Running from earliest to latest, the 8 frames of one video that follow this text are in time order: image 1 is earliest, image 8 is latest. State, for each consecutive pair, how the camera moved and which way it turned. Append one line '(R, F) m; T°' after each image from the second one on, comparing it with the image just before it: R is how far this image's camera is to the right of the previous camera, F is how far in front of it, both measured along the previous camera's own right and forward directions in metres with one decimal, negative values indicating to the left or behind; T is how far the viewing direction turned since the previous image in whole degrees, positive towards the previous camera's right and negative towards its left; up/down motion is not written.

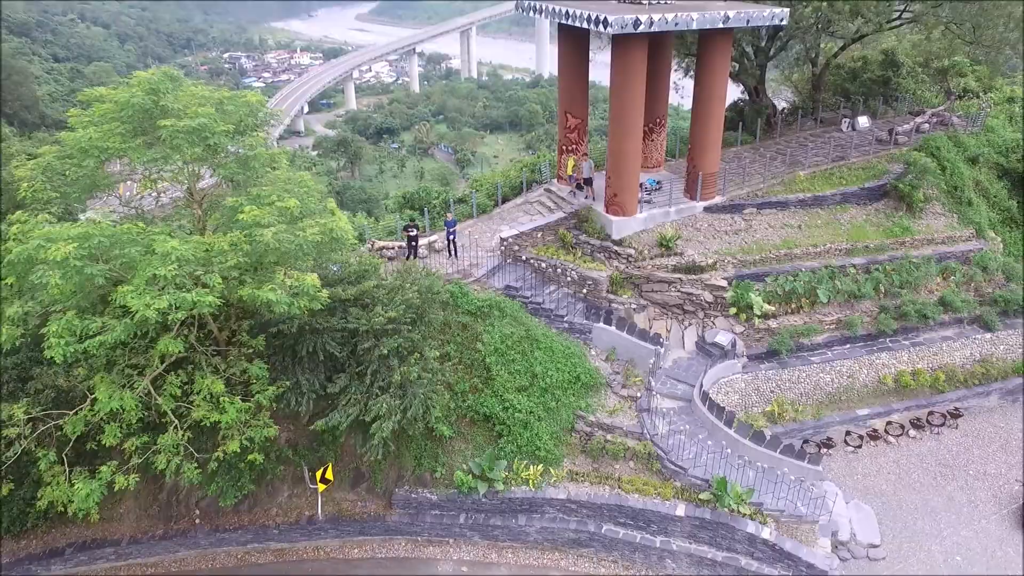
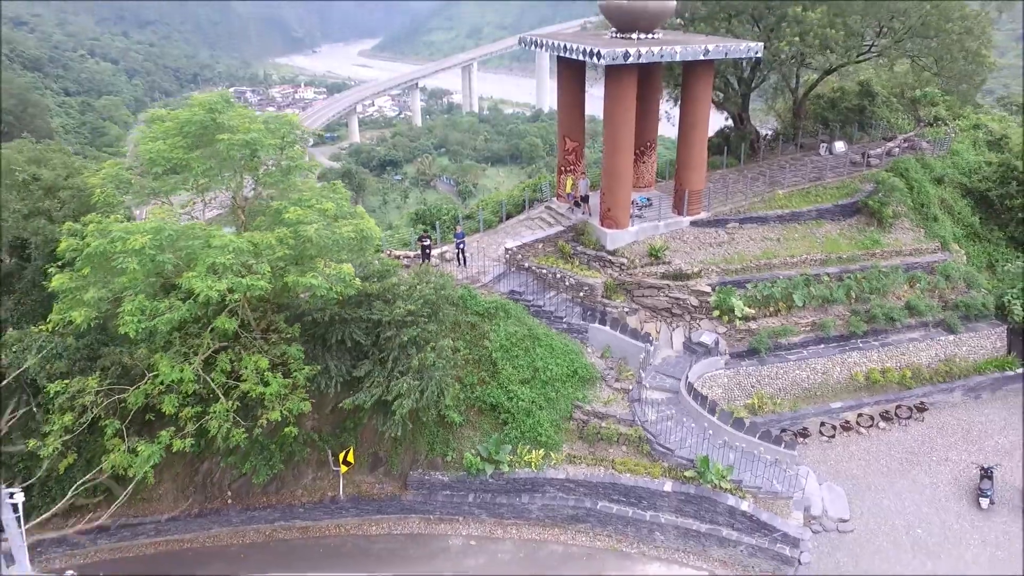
(-0.1, -1.3) m; 0°
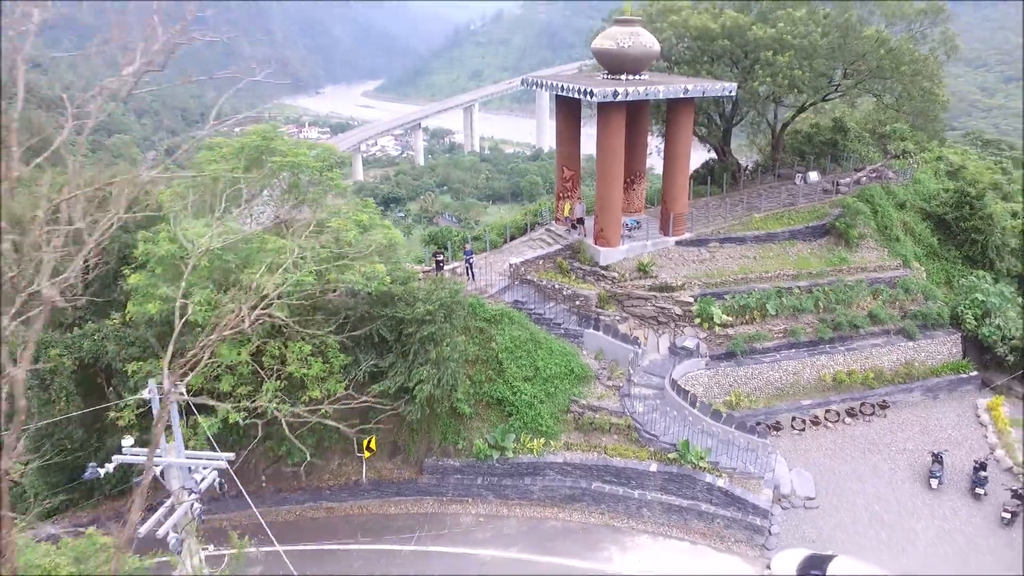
(-0.1, -1.7) m; 0°
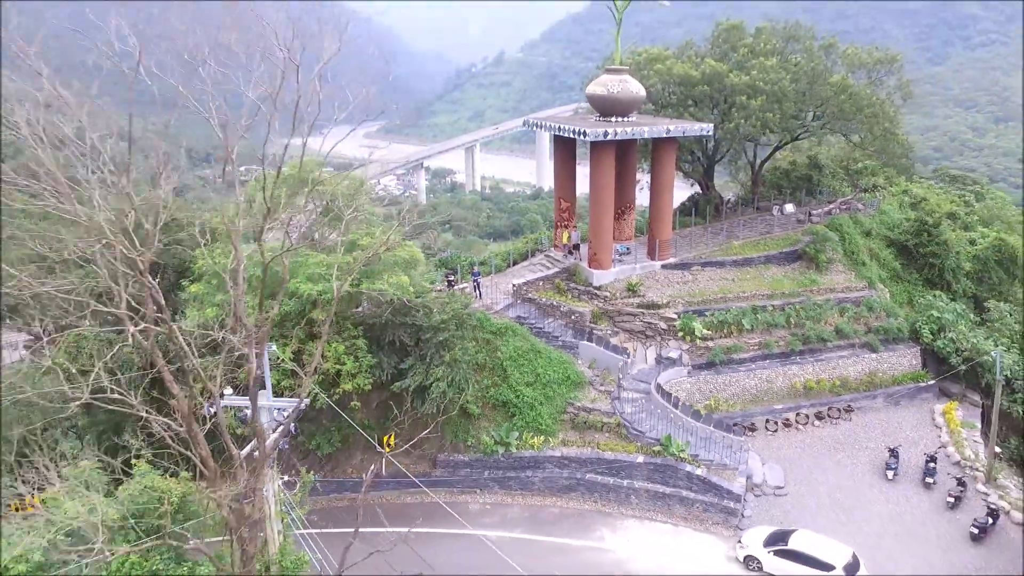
(-0.1, -1.9) m; 0°
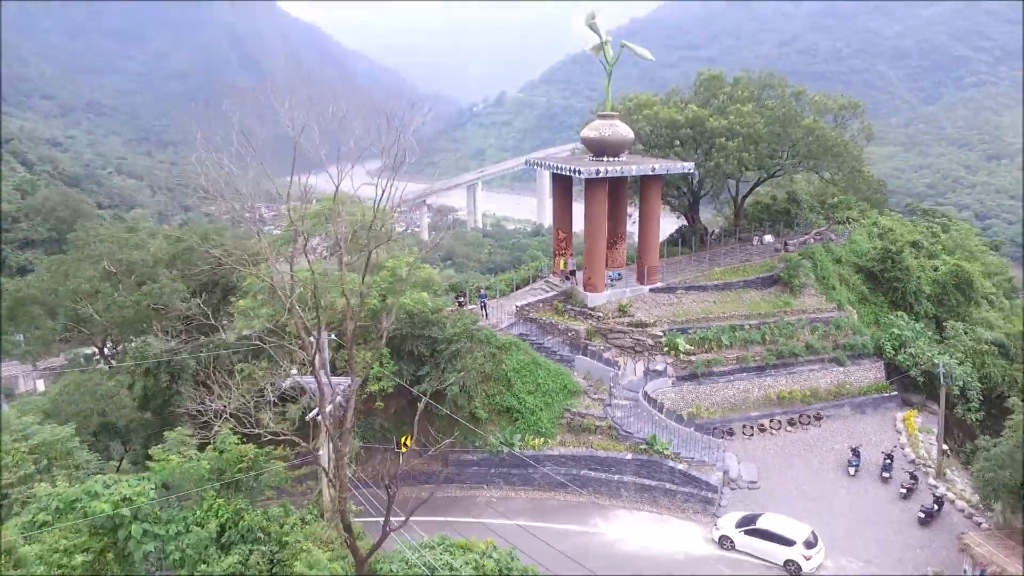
(0.0, -2.1) m; 0°
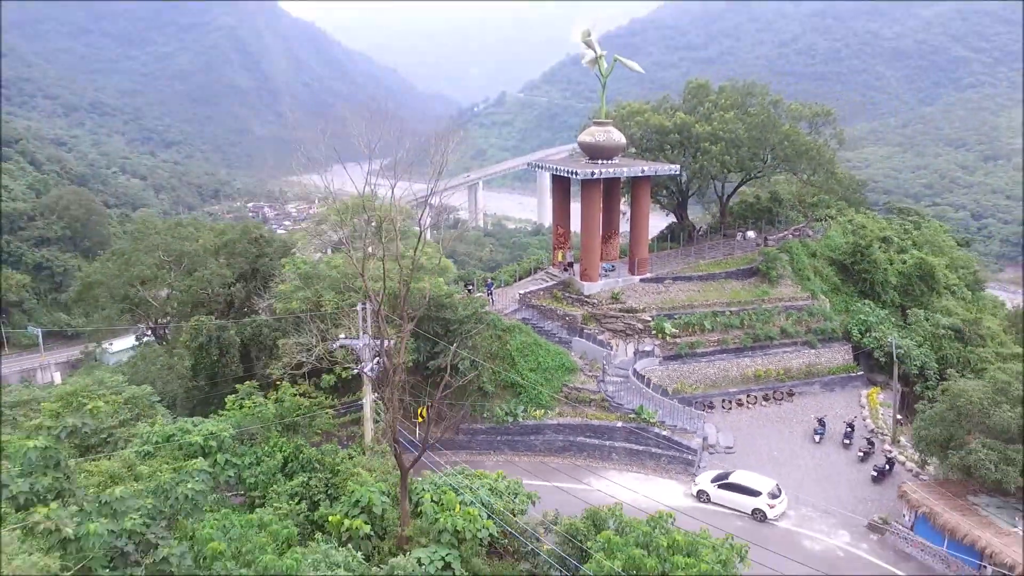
(-0.1, -2.2) m; 0°
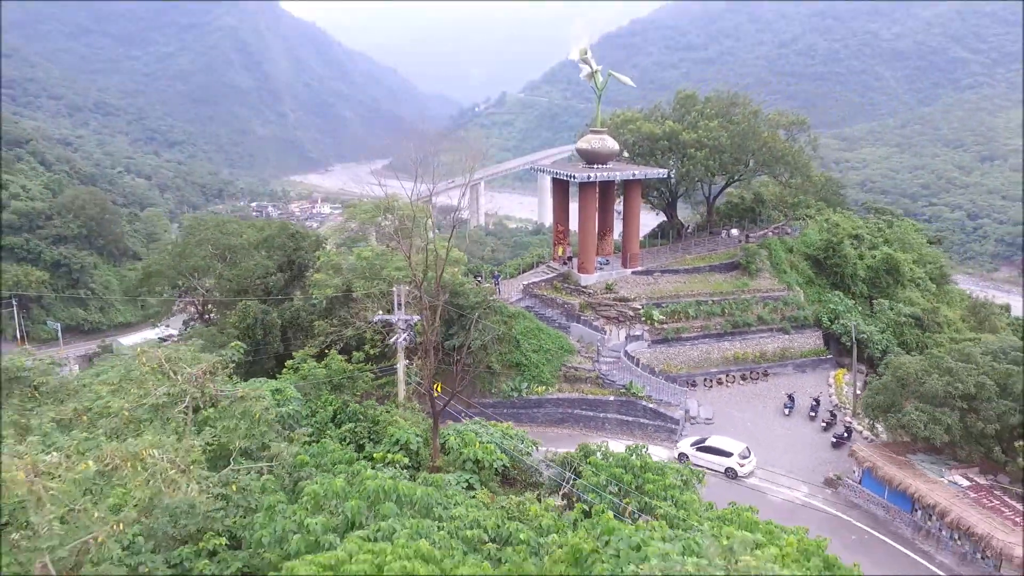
(-0.1, -2.6) m; 0°
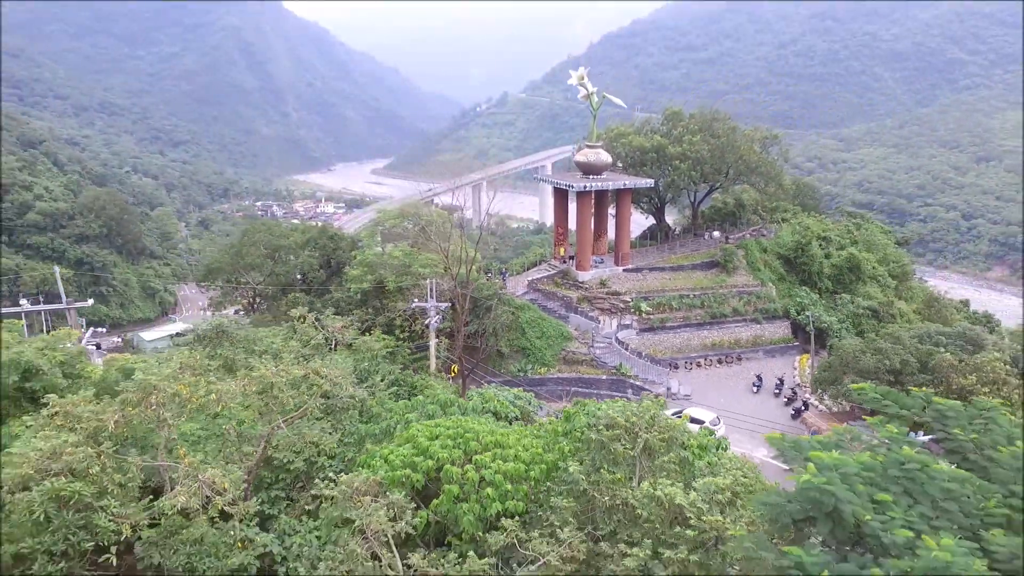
(-0.2, -3.6) m; 0°
